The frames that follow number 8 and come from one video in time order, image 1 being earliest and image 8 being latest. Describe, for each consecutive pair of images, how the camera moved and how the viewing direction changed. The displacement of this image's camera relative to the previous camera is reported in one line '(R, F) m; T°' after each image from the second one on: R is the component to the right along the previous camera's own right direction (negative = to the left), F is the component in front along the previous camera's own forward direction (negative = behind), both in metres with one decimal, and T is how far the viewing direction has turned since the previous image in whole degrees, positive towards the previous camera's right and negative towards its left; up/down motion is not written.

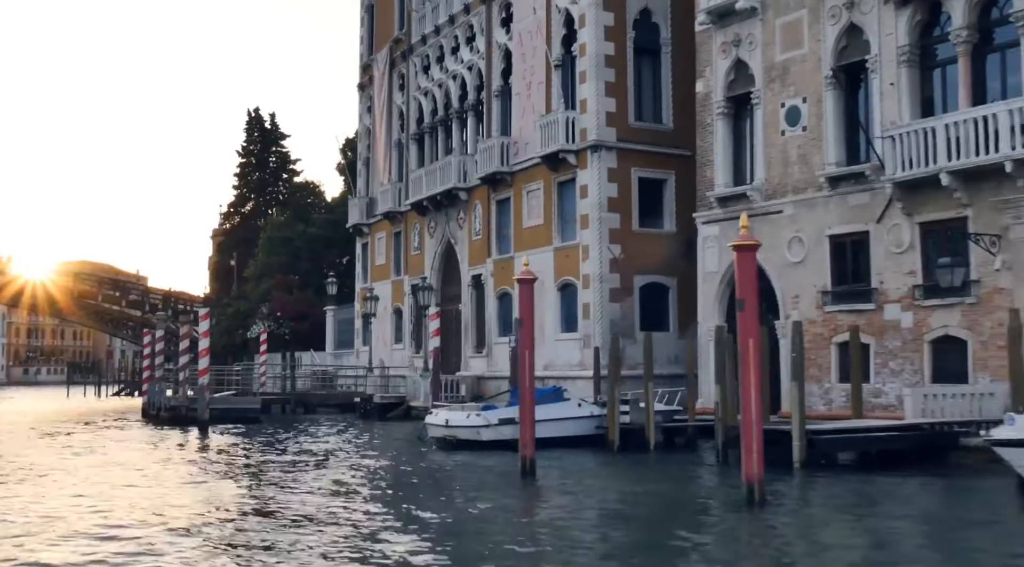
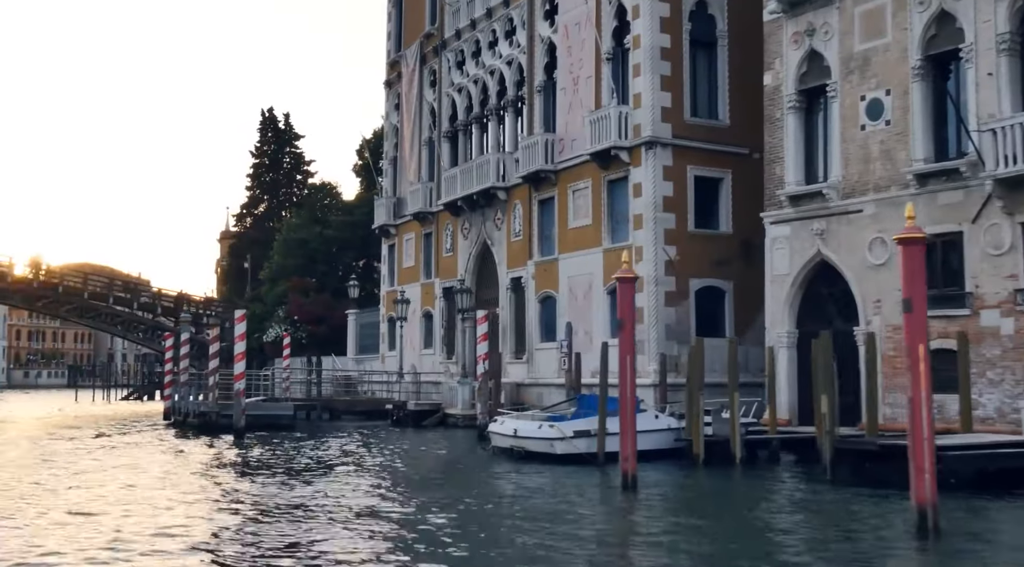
(-1.1, +1.3) m; 0°
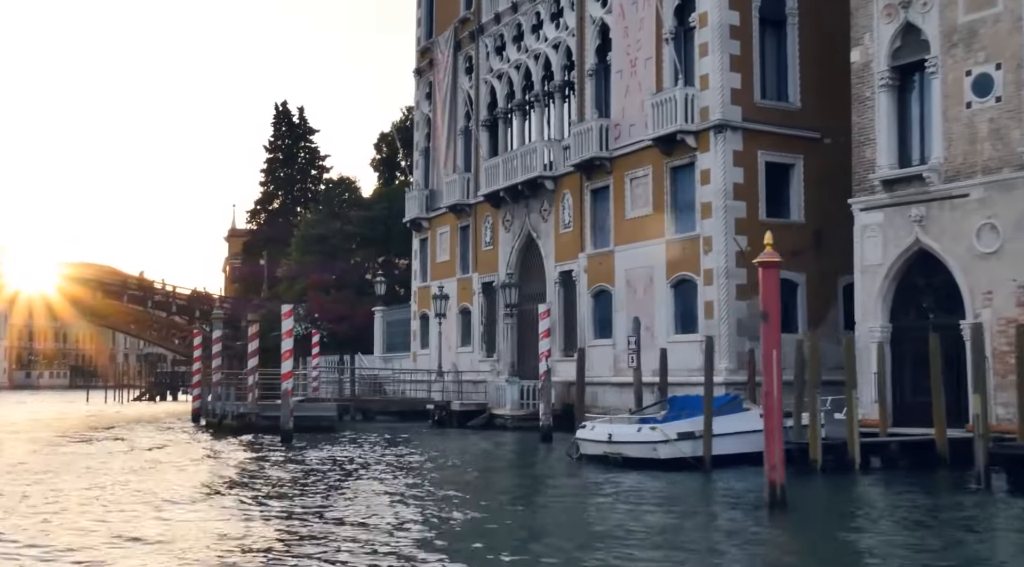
(-1.3, +1.5) m; 0°
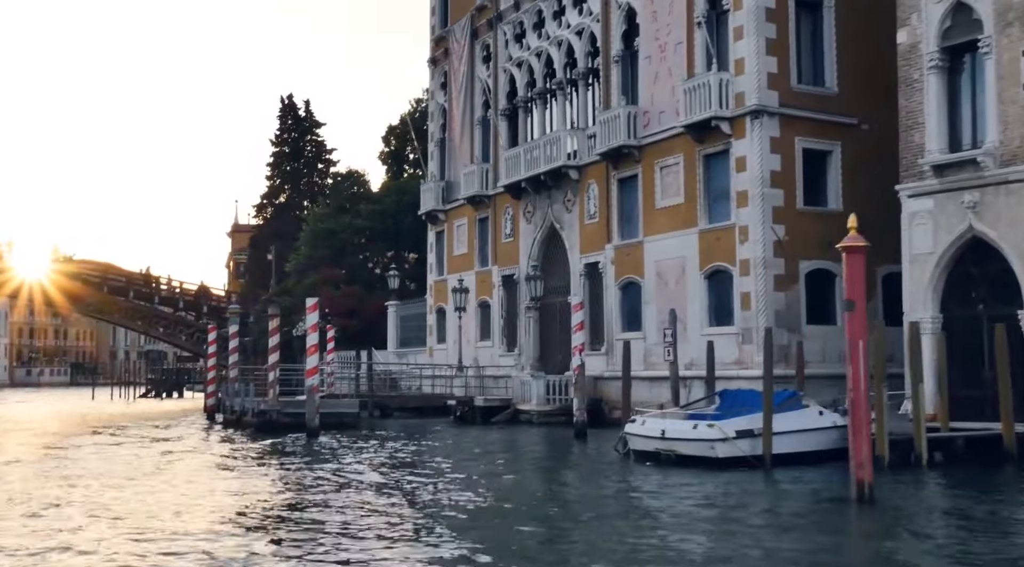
(-0.6, +0.7) m; 0°
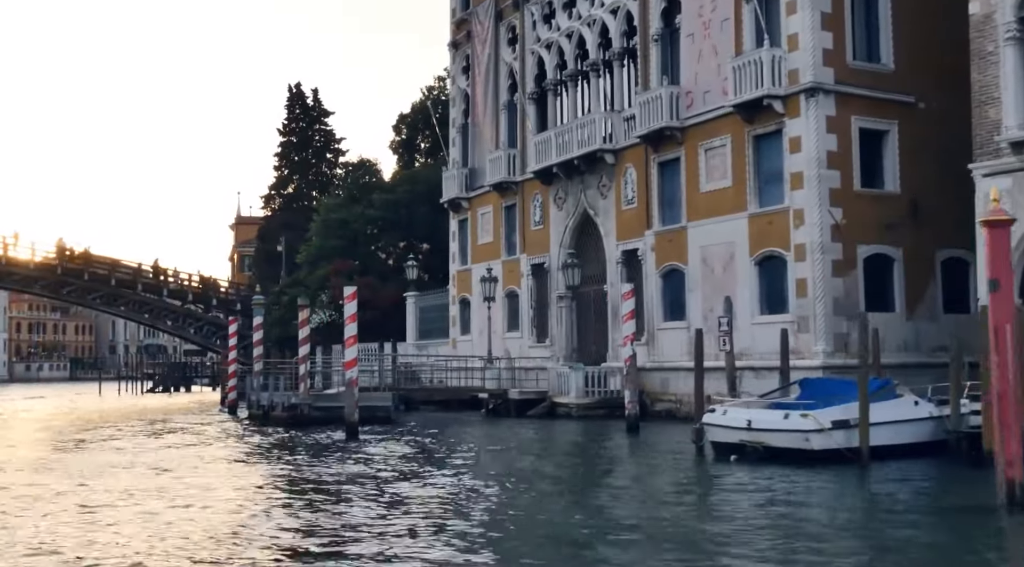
(-0.9, +1.1) m; 0°
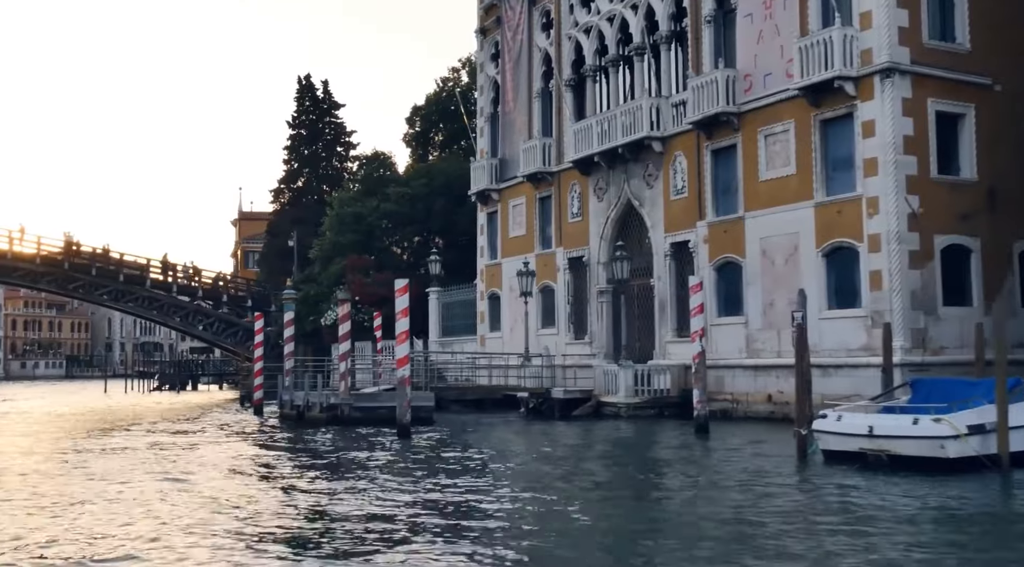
(-1.1, +1.3) m; 0°
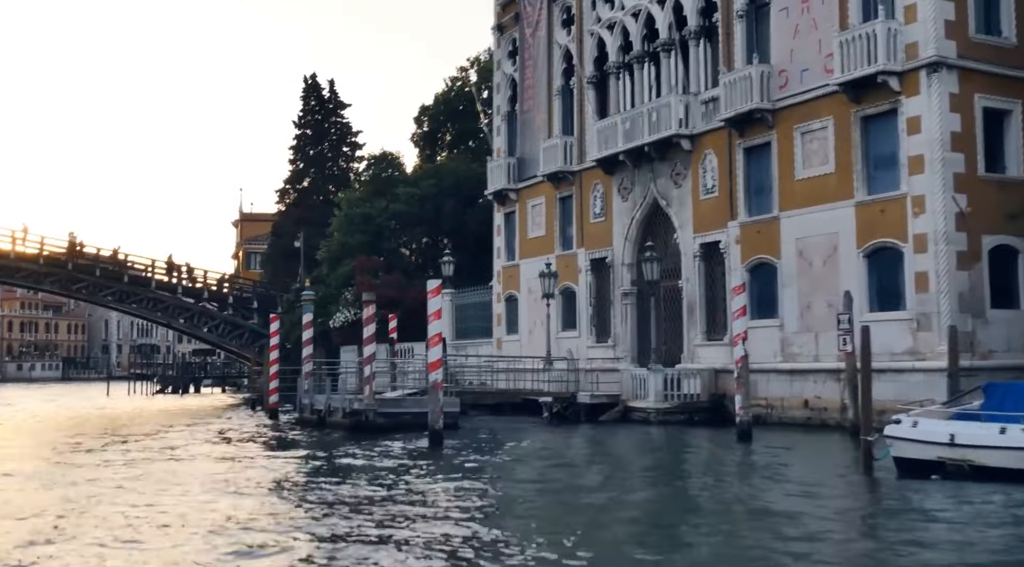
(-0.6, +0.7) m; 0°
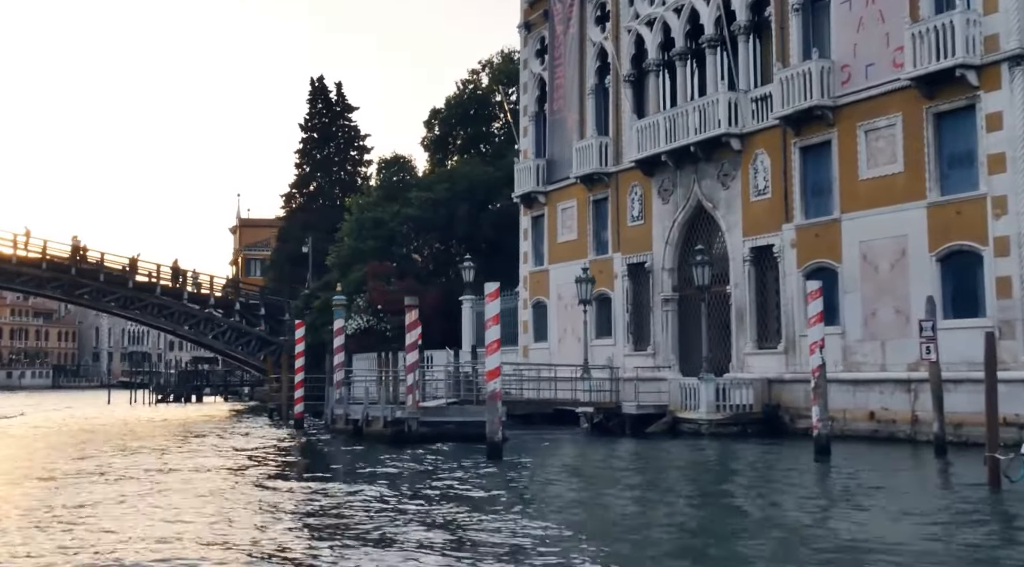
(-1.1, +1.2) m; +1°
